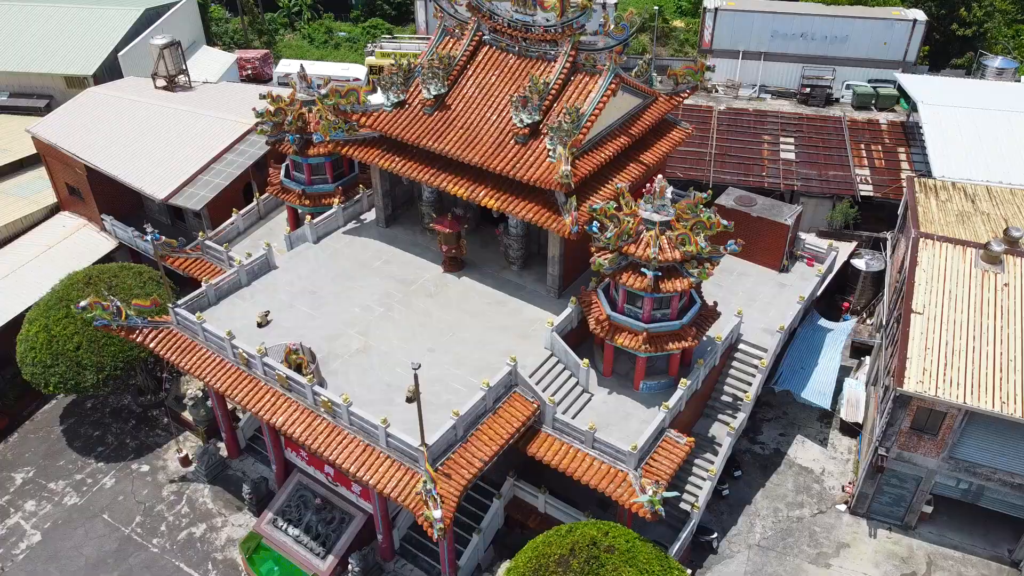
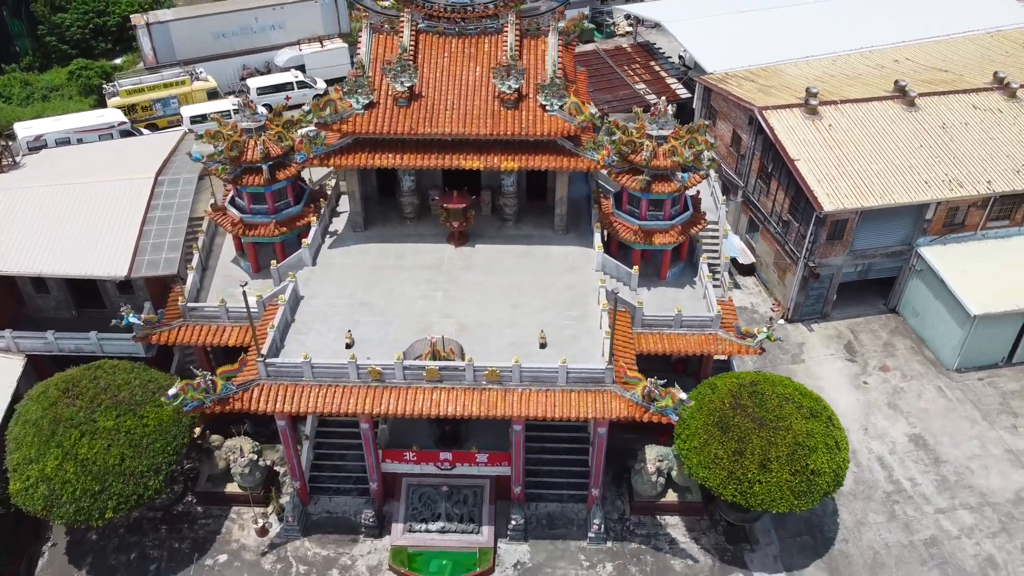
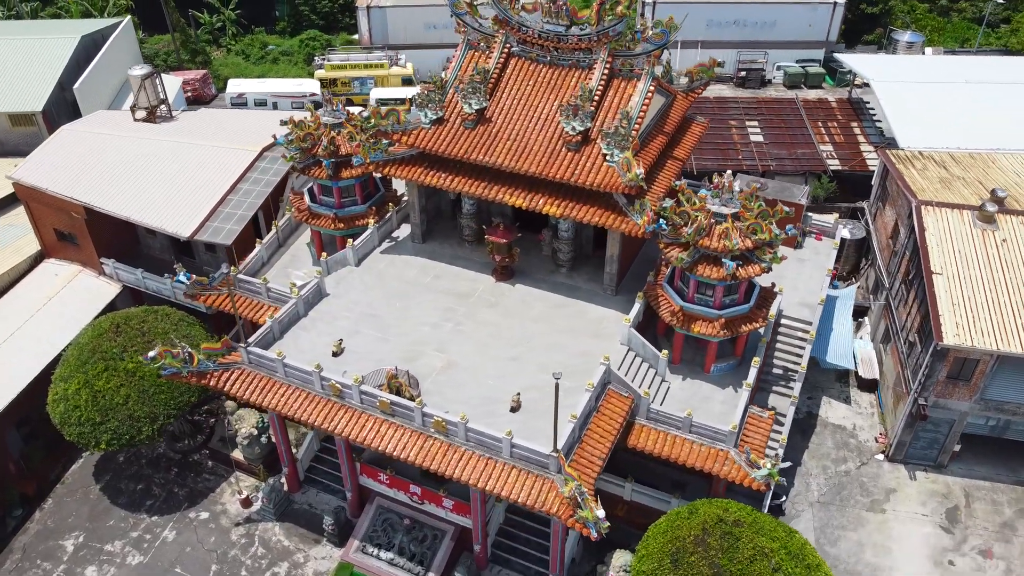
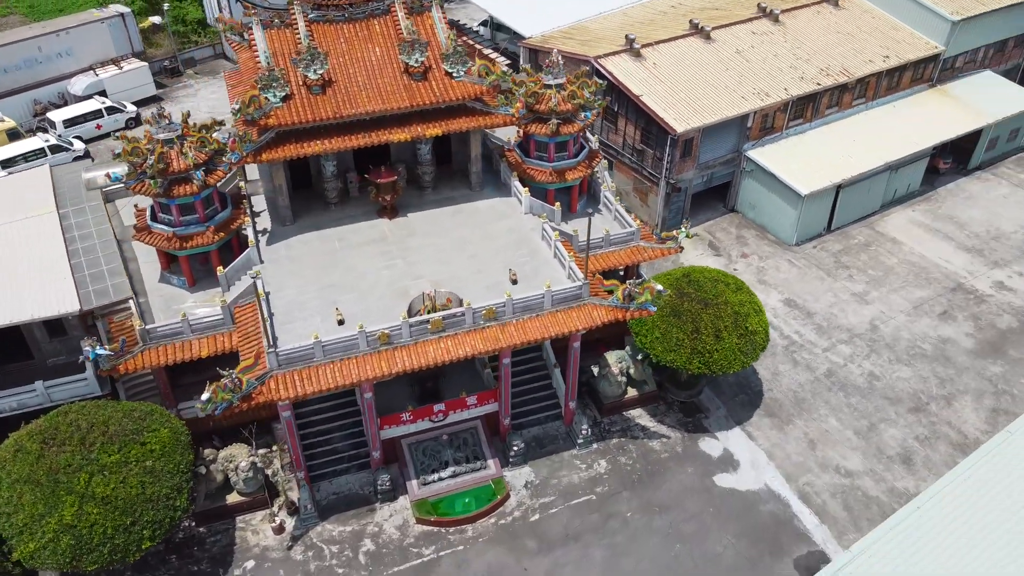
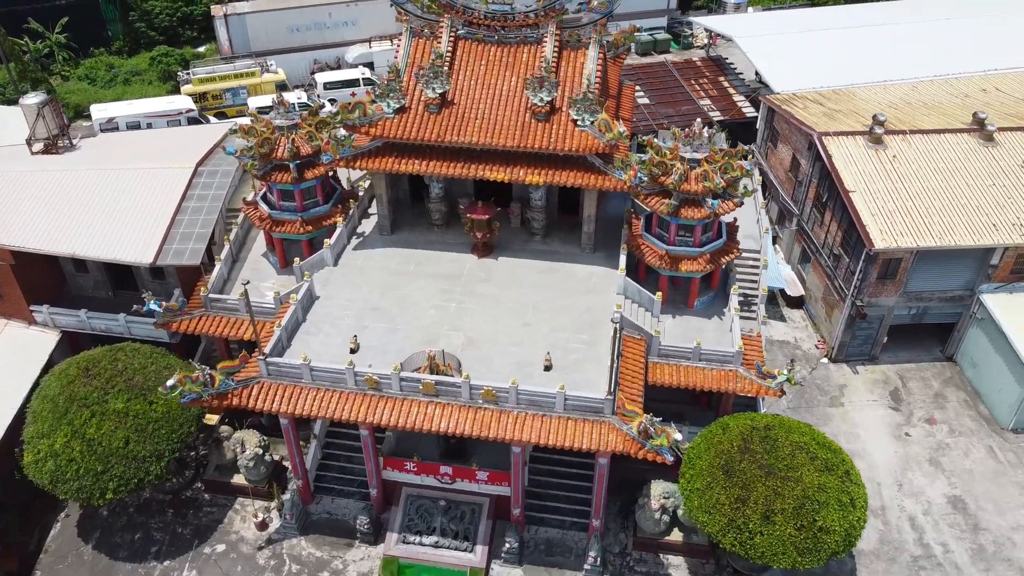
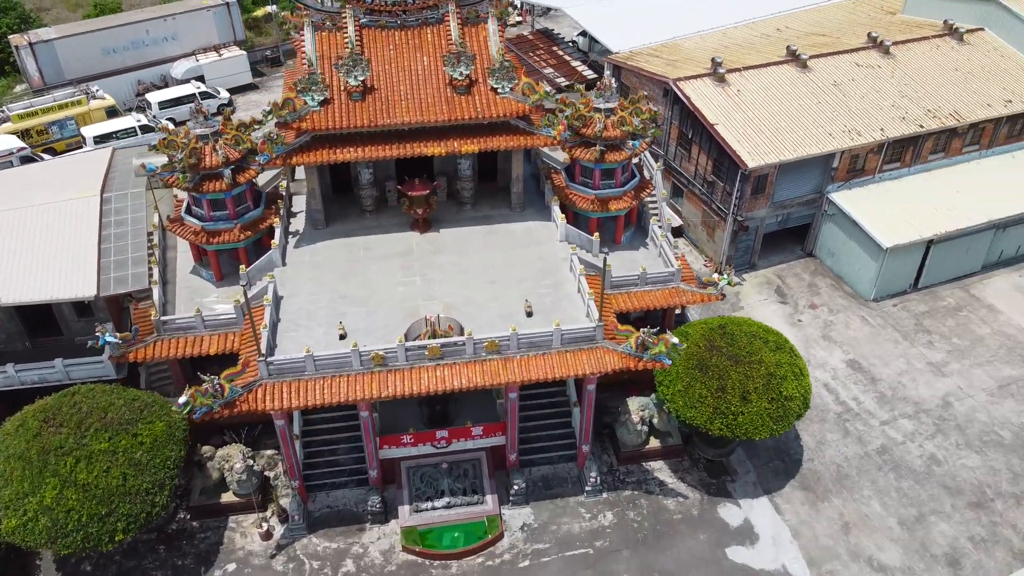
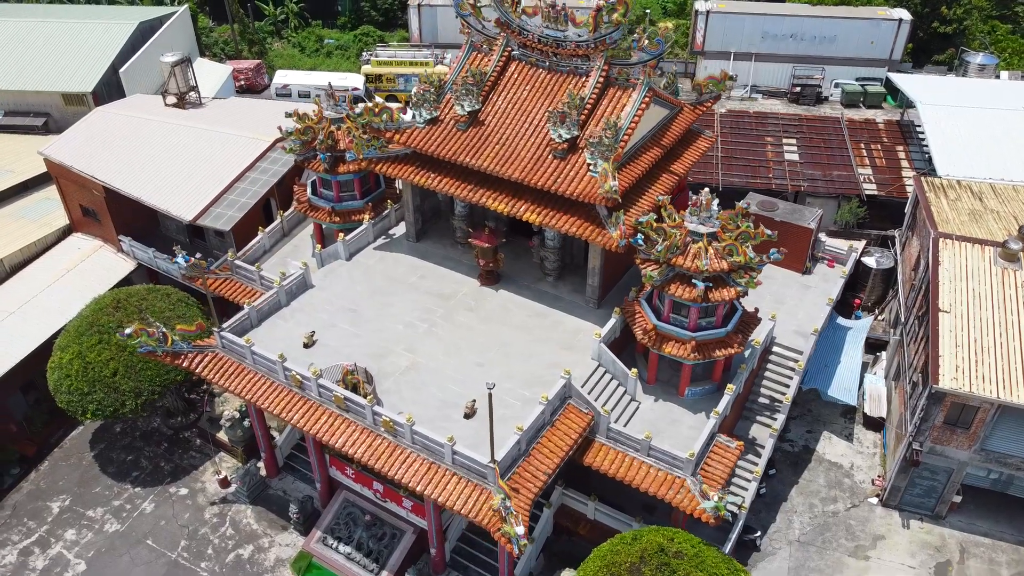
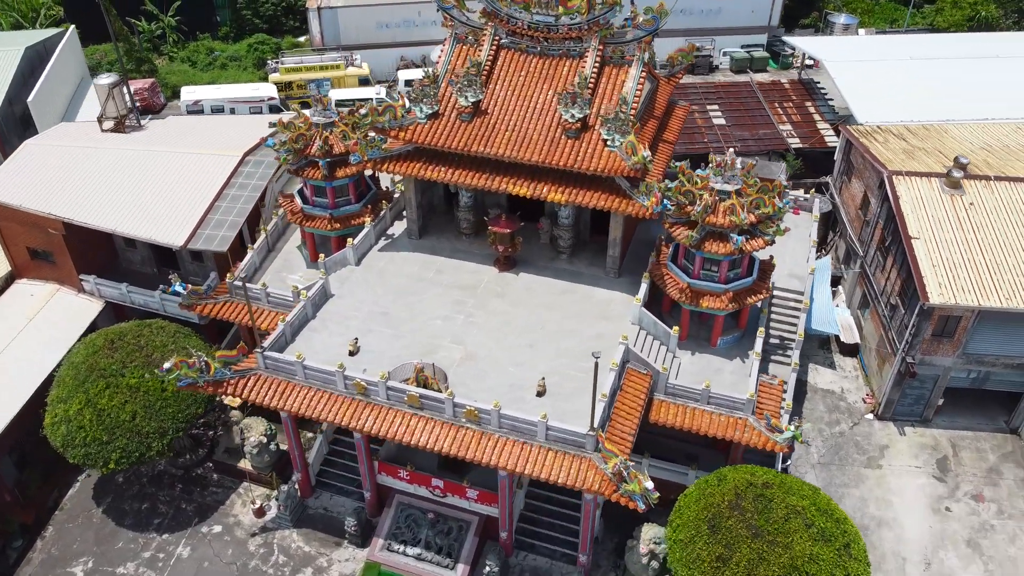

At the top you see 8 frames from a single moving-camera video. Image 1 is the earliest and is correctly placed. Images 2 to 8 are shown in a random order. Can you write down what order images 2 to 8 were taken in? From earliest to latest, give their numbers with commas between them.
7, 3, 8, 5, 2, 6, 4
